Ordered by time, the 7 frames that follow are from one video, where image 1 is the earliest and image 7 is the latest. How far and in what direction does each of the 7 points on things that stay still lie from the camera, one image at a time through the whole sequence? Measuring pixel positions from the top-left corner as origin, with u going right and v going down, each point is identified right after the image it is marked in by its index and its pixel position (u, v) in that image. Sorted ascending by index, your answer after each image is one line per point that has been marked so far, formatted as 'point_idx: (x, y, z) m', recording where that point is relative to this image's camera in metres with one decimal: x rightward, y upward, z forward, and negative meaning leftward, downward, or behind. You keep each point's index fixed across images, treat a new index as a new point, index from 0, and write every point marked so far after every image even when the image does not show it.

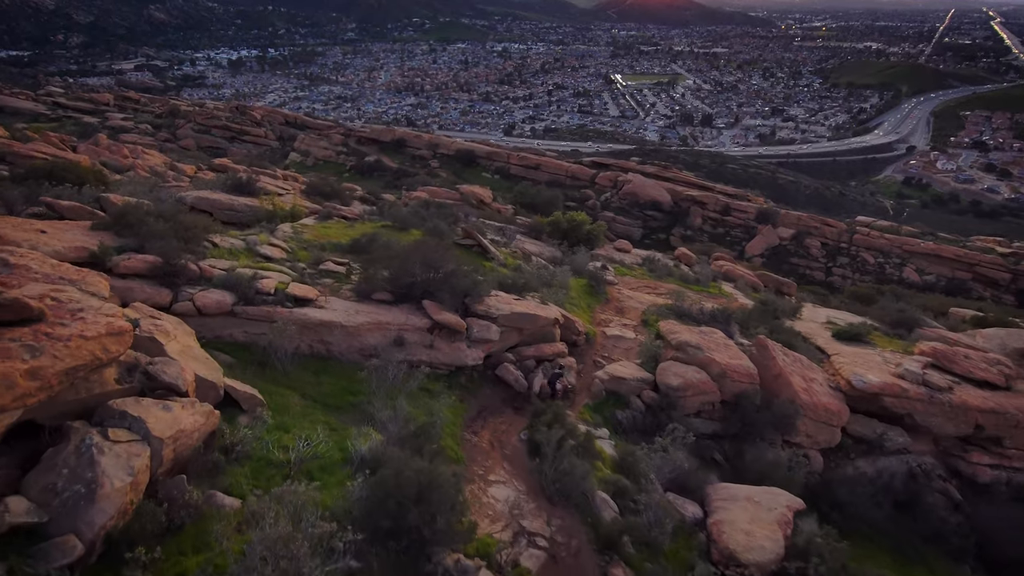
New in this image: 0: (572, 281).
0: (+1.3, +0.1, +13.2) m
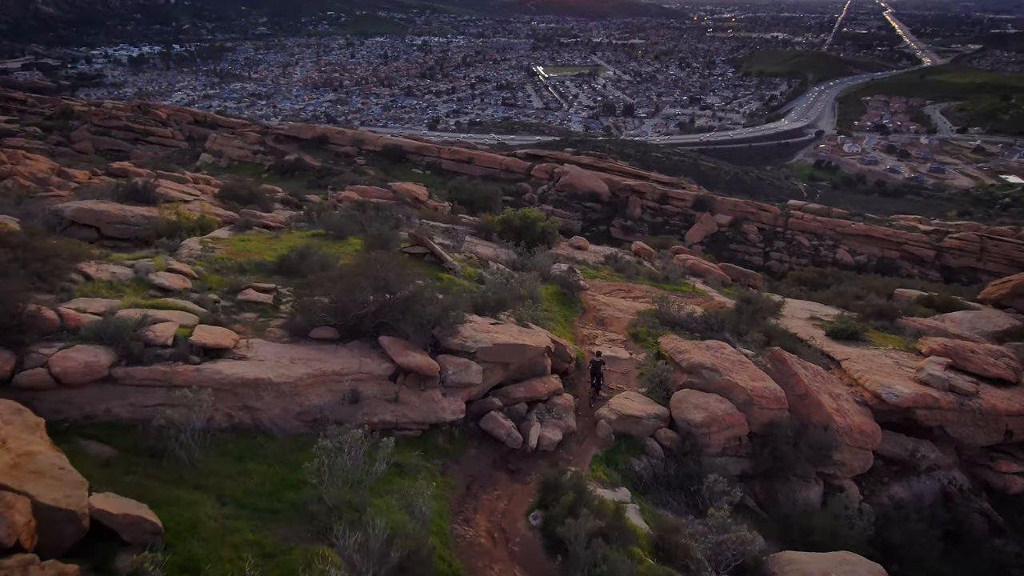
0: (+0.6, 0.0, +11.5) m
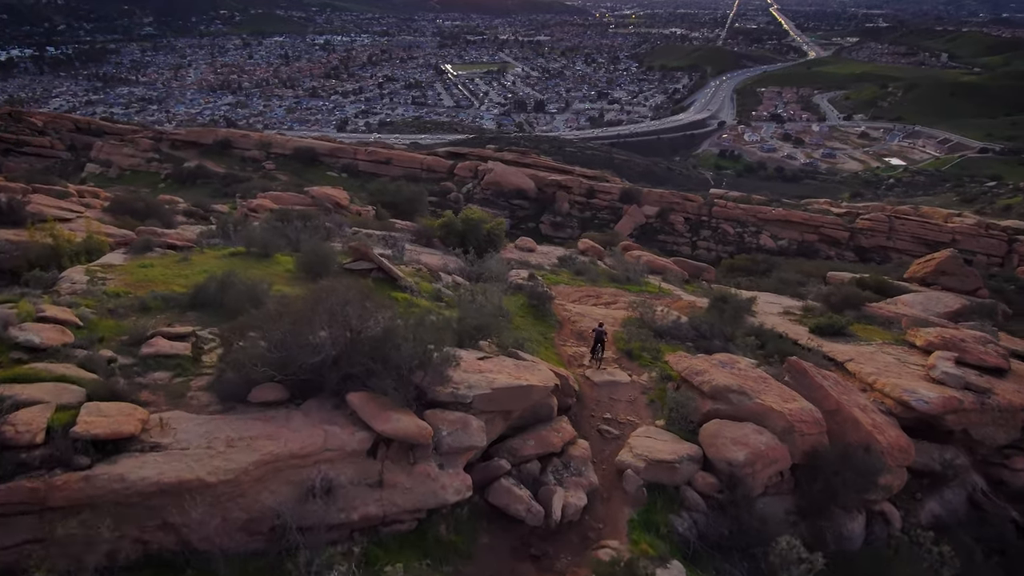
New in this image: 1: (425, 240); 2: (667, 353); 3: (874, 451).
0: (0.0, -0.2, +10.0) m
1: (-2.2, +1.2, +16.0) m
2: (+2.1, -0.9, +8.6) m
3: (+3.9, -1.7, +6.8) m
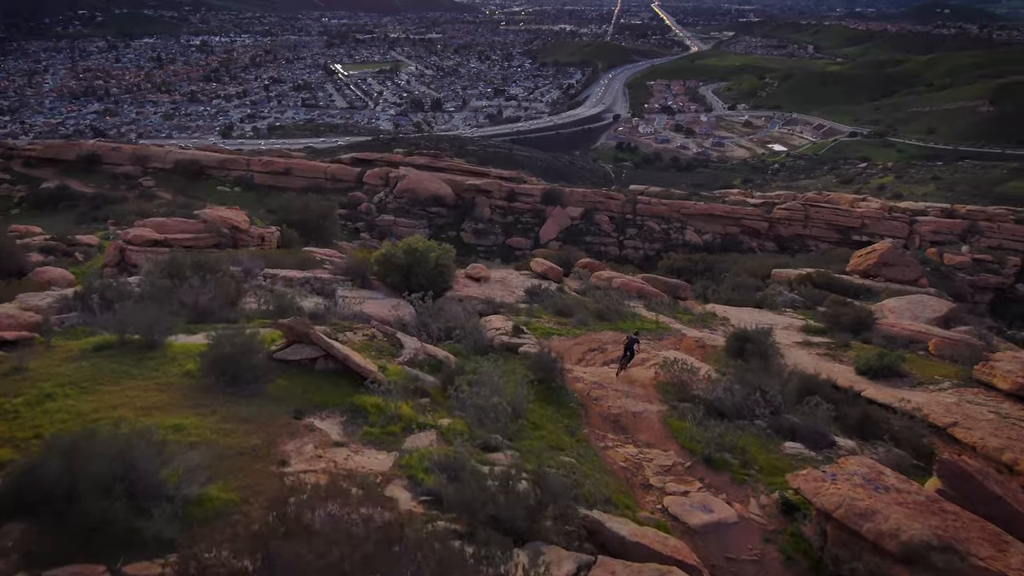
0: (0.0, -1.1, +7.3) m
1: (-3.1, +0.1, +12.9) m
2: (+2.4, -1.6, +6.2) m
3: (+4.4, -2.3, +4.7) m
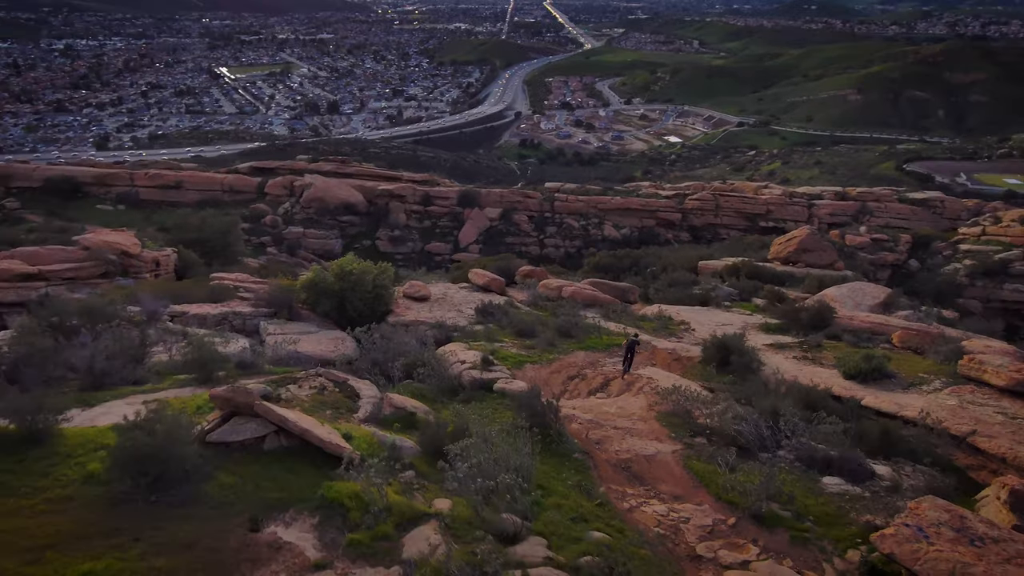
0: (0.0, -1.4, +6.2) m
1: (-3.9, -0.4, +11.3) m
2: (+2.5, -1.8, +5.4) m
3: (+4.7, -2.3, +4.2) m
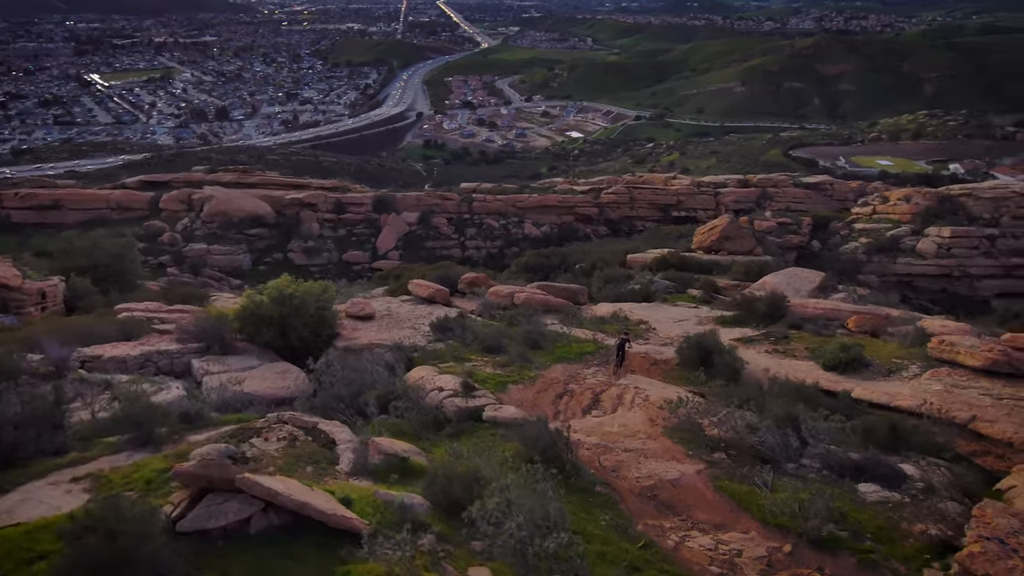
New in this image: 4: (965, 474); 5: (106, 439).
0: (+0.1, -1.6, +5.5) m
1: (-4.5, -0.9, +10.0) m
2: (+2.7, -1.8, +5.1) m
3: (+5.1, -2.2, +4.2) m
4: (+4.3, -1.8, +6.0) m
5: (-4.1, -1.5, +6.4) m
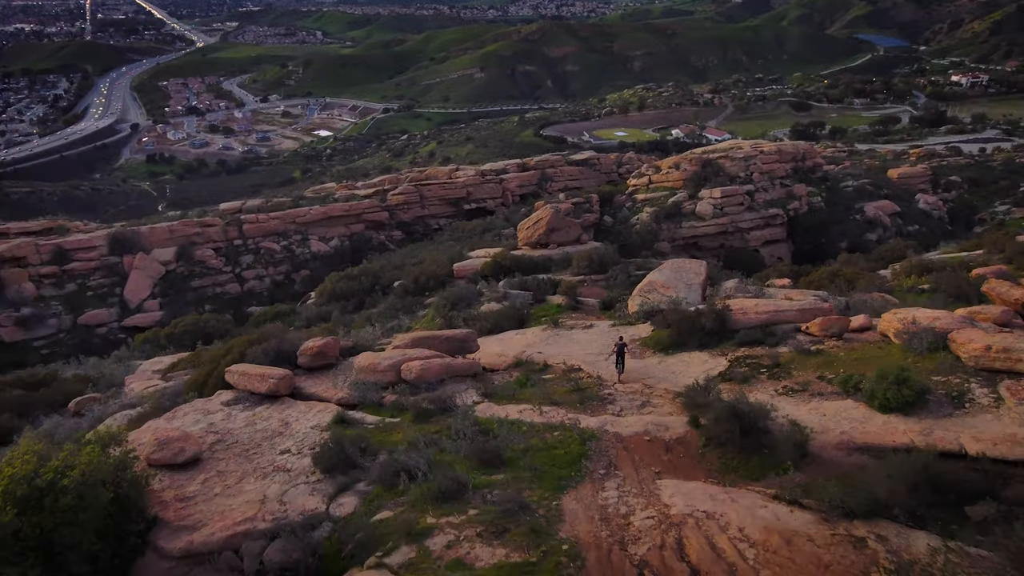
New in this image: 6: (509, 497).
0: (+1.4, -2.5, +2.3) m
1: (-4.6, -2.6, +4.9) m
2: (+3.9, -2.2, +2.8) m
3: (+6.6, -2.1, +2.8) m
4: (+5.0, -1.9, +4.2) m
5: (-2.8, -3.1, +1.7) m
6: (0.0, -1.9, +6.0) m
